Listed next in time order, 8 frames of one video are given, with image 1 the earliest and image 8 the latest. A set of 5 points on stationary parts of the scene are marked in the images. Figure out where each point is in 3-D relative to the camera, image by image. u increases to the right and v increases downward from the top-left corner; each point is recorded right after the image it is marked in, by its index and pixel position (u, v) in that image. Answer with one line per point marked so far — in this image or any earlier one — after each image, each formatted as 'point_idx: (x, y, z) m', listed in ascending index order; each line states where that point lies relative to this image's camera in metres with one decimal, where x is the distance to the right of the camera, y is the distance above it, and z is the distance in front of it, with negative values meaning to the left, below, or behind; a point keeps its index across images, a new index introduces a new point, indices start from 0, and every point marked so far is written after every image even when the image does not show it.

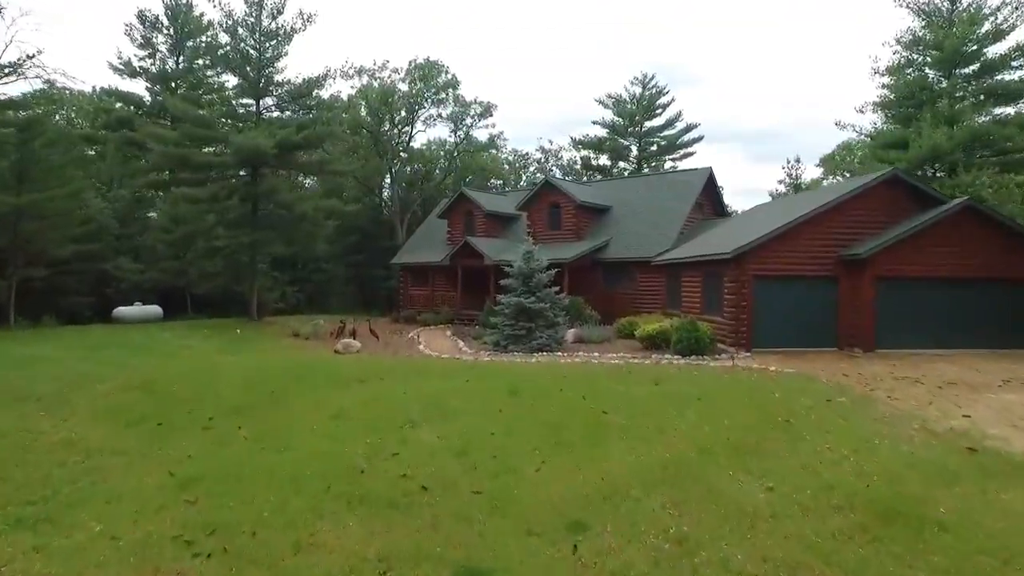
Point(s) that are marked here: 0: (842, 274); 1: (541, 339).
0: (+8.8, +0.4, +17.7) m
1: (+0.9, -1.5, +18.7) m
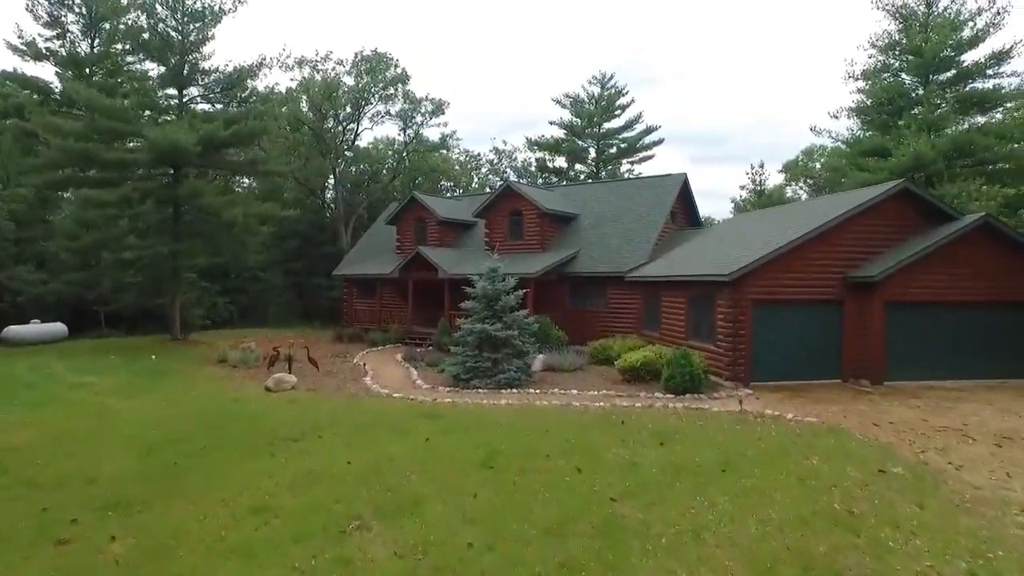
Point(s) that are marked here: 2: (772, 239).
0: (+8.0, -0.2, +15.8) m
1: (0.0, -2.1, +16.2) m
2: (+6.5, +1.3, +16.6) m
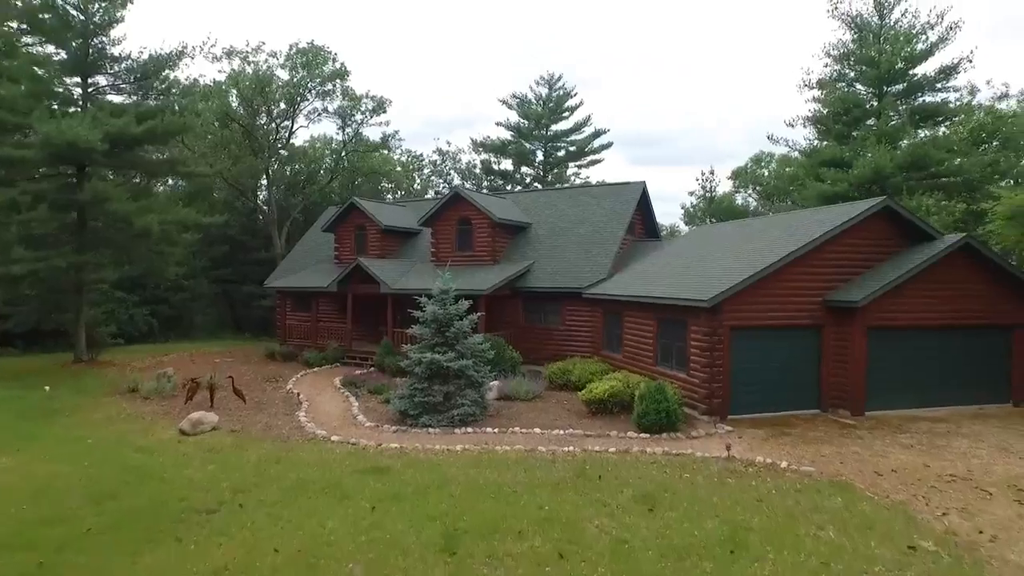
0: (+7.0, -0.8, +14.8) m
1: (-1.0, -2.6, +14.5) m
2: (+5.5, +0.7, +15.4) m
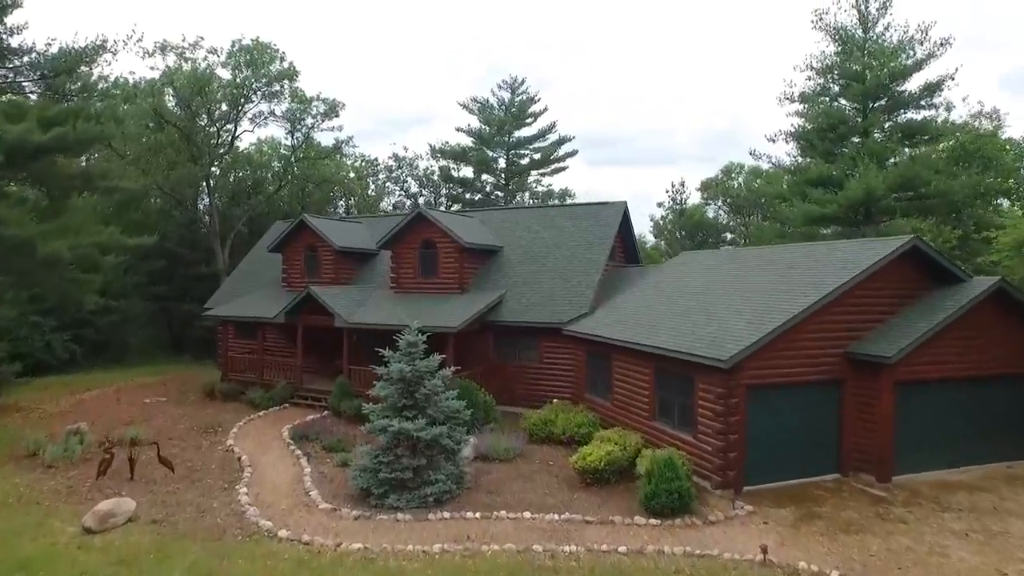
0: (+6.6, -1.8, +13.1) m
1: (-1.3, -3.6, +12.3) m
2: (+5.1, -0.2, +13.6) m
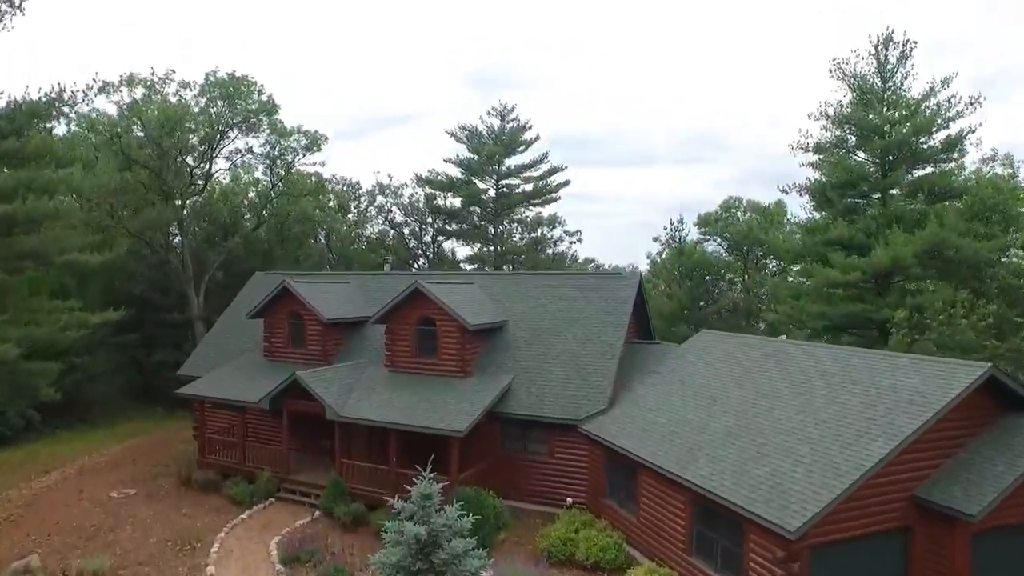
0: (+7.1, -4.1, +11.7) m
1: (-0.8, -6.0, +10.6) m
2: (+5.5, -2.6, +12.1) m
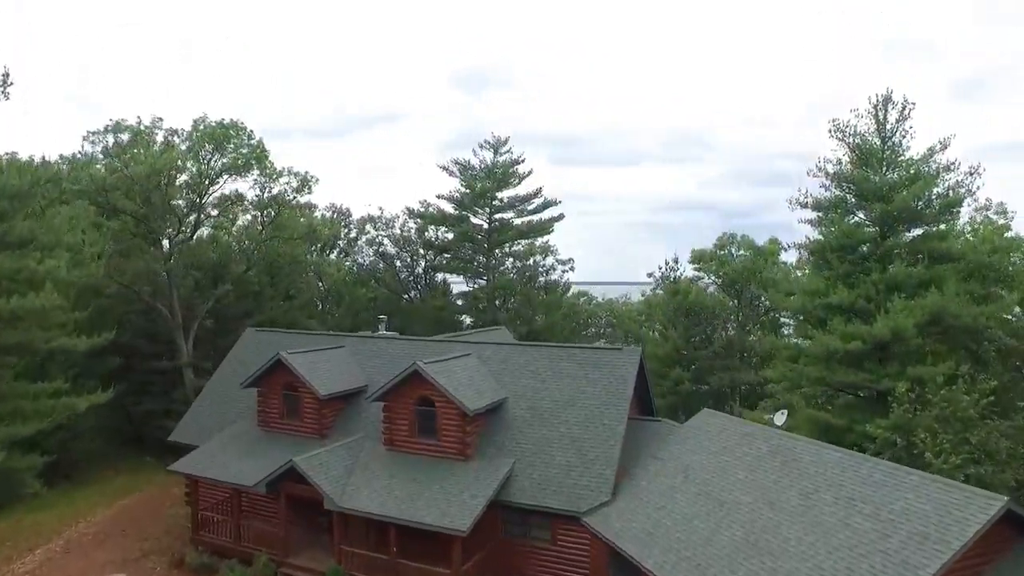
0: (+7.3, -6.4, +11.5) m
1: (-0.6, -8.3, +10.3) m
2: (+5.7, -4.9, +12.0) m
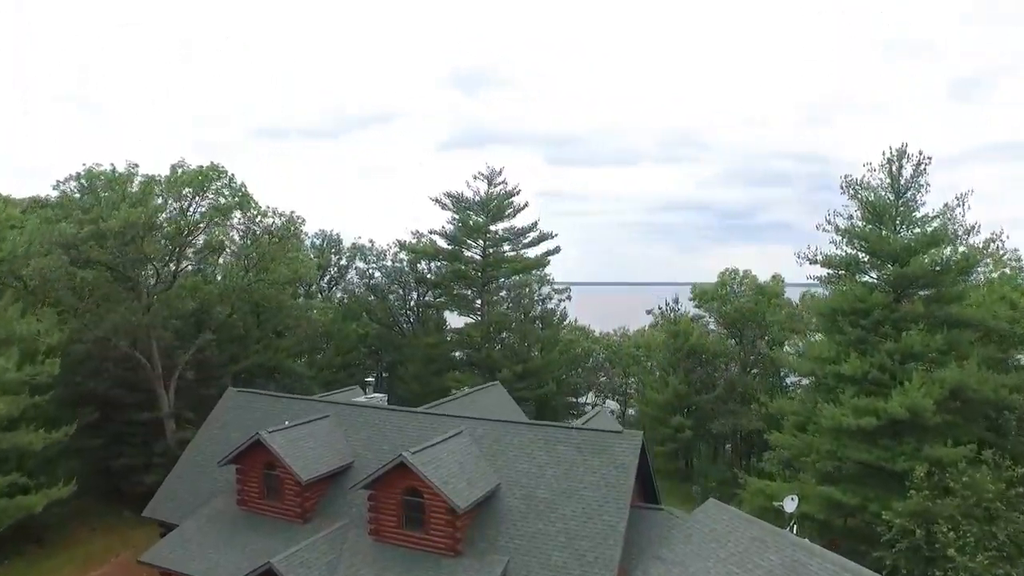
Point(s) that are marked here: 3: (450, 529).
0: (+7.1, -8.6, +10.3) m
1: (-0.8, -10.5, +9.0) m
2: (+5.5, -7.1, +10.7) m
3: (-1.6, -6.2, +17.4) m
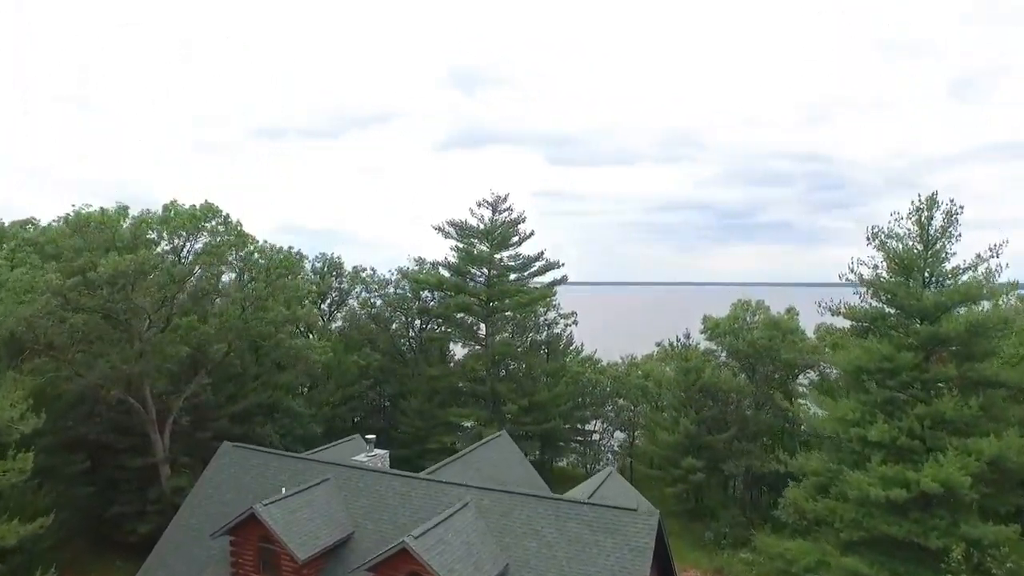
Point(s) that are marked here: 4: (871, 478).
0: (+7.3, -10.5, +9.1) m
1: (-0.5, -12.4, +7.9) m
2: (+5.7, -9.0, +9.6) m
3: (-1.4, -8.1, +16.3) m
4: (+10.7, -5.7, +19.8) m
